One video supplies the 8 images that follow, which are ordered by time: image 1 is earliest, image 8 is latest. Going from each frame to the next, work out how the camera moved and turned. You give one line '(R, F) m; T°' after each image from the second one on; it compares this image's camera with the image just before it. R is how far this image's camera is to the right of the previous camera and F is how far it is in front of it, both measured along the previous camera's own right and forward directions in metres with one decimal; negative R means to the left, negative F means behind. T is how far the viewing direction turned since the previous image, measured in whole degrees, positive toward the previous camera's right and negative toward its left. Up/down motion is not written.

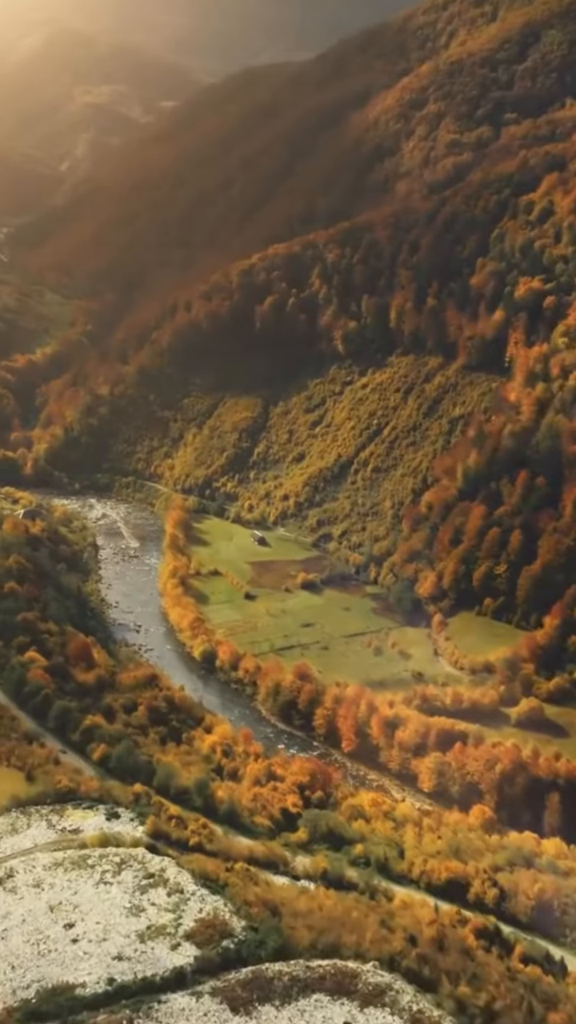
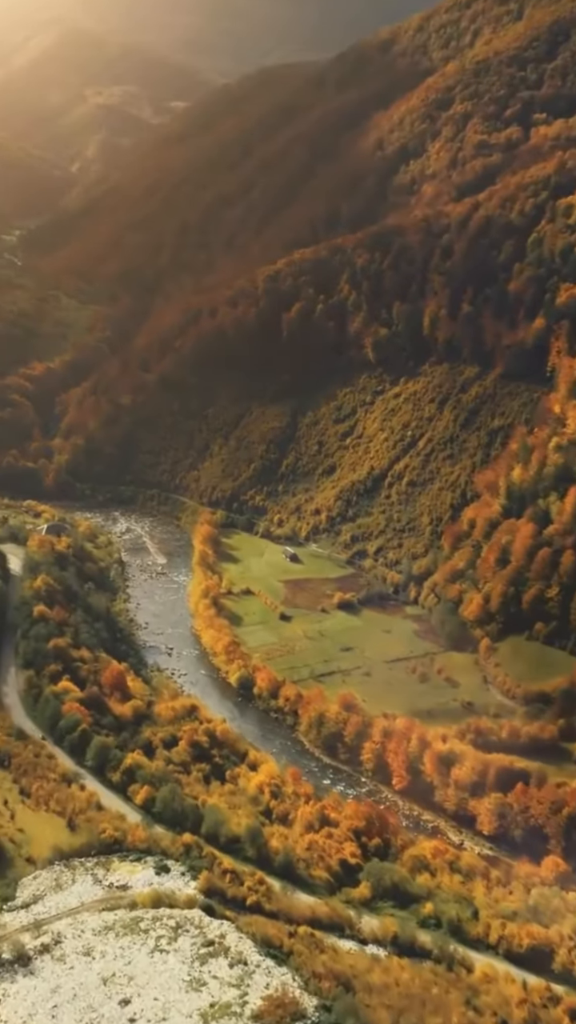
(-1.7, +2.2) m; -1°
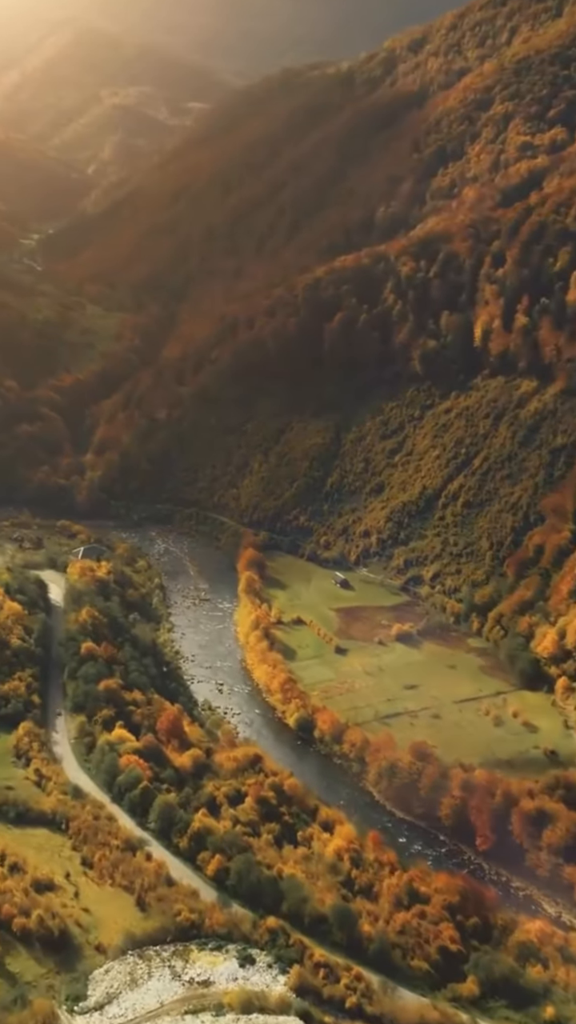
(-2.5, +3.2) m; -1°
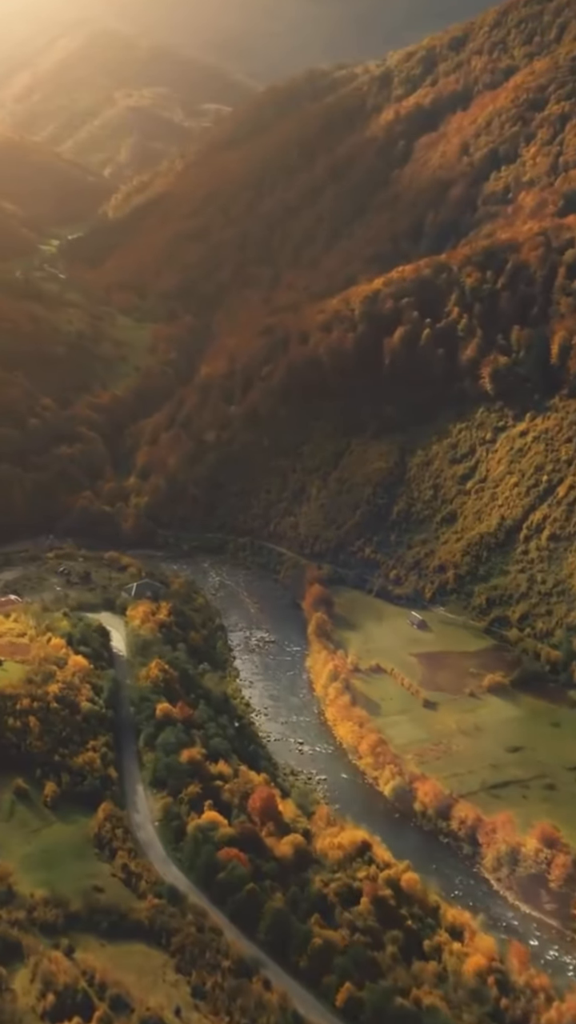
(-4.0, +4.8) m; -1°
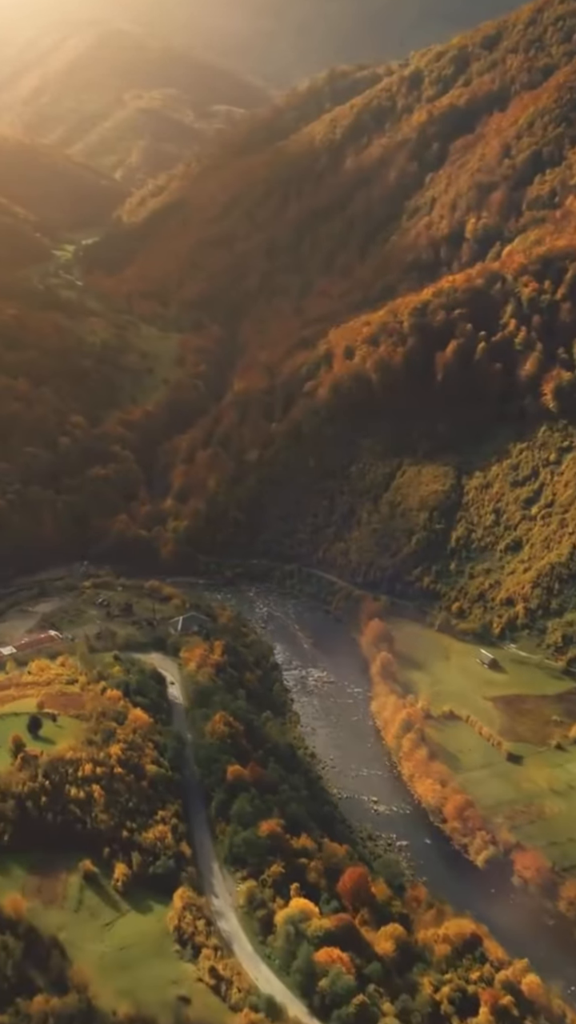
(-3.2, +4.1) m; 0°
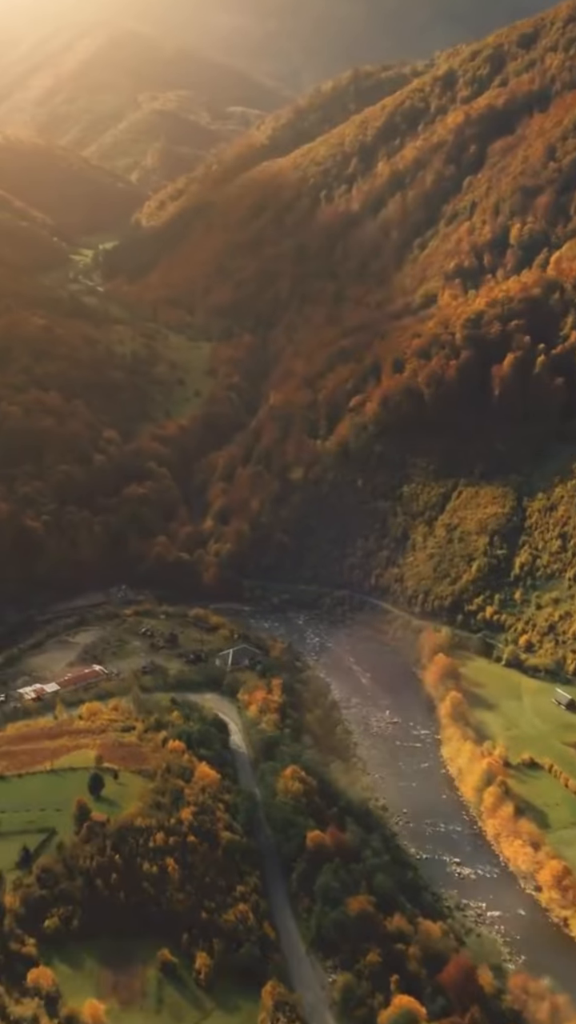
(-3.0, +3.7) m; 0°
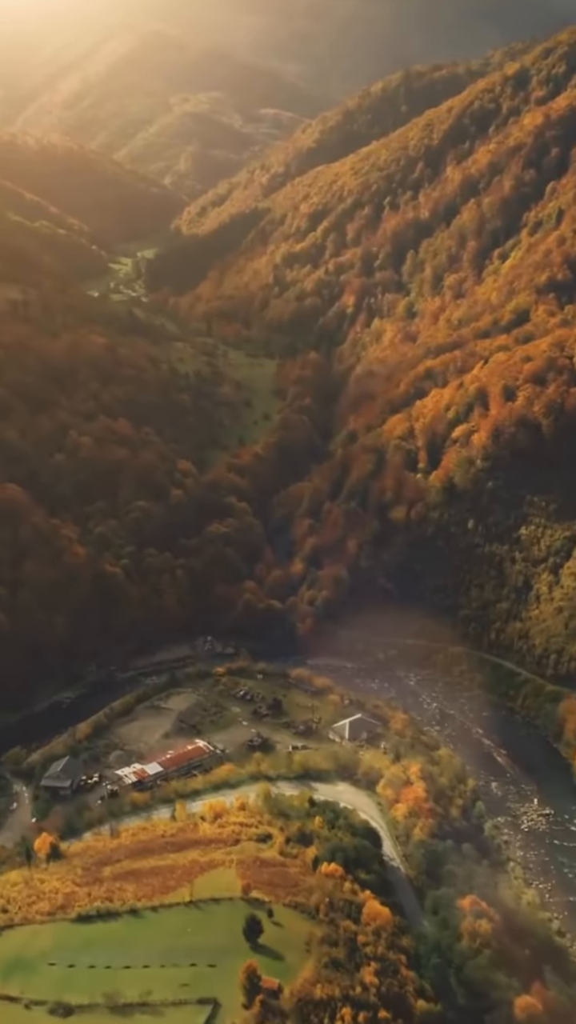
(-5.9, +6.7) m; -1°
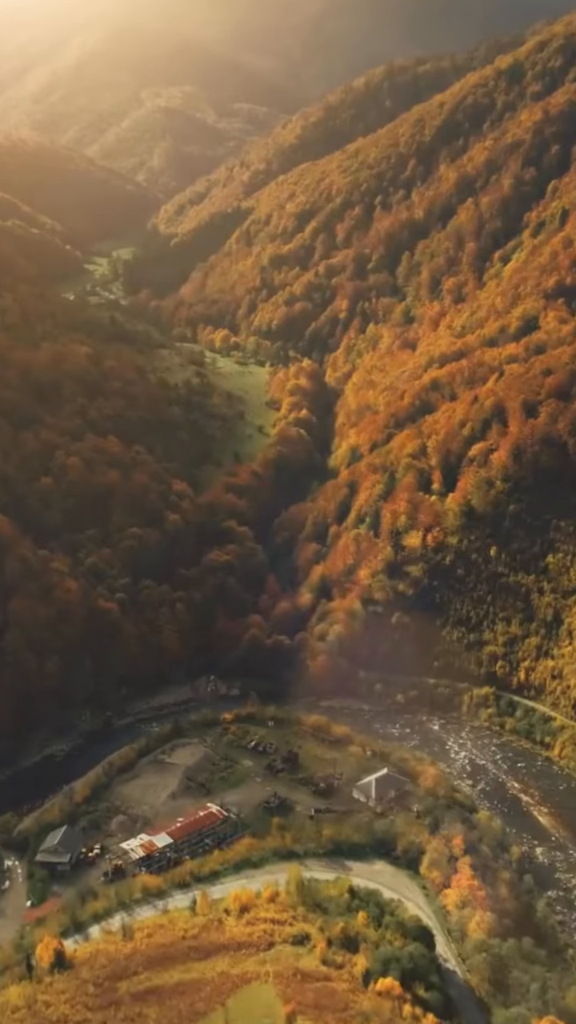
(-2.2, +5.2) m; +2°
